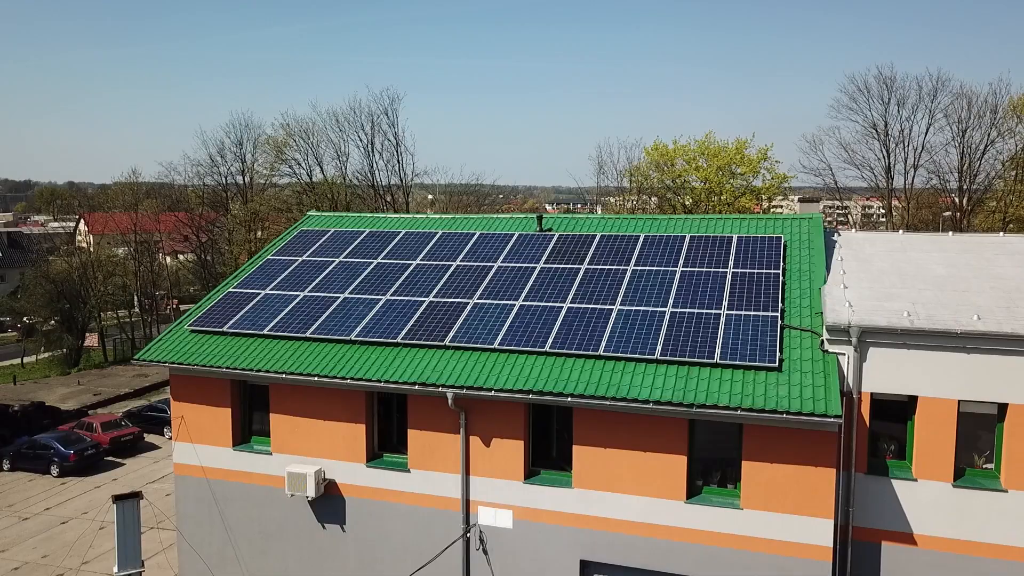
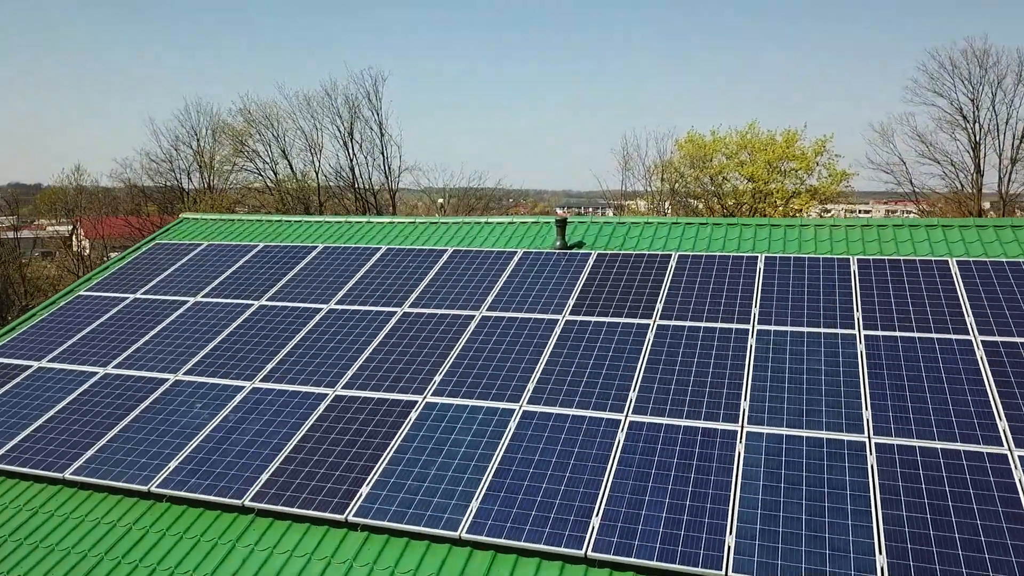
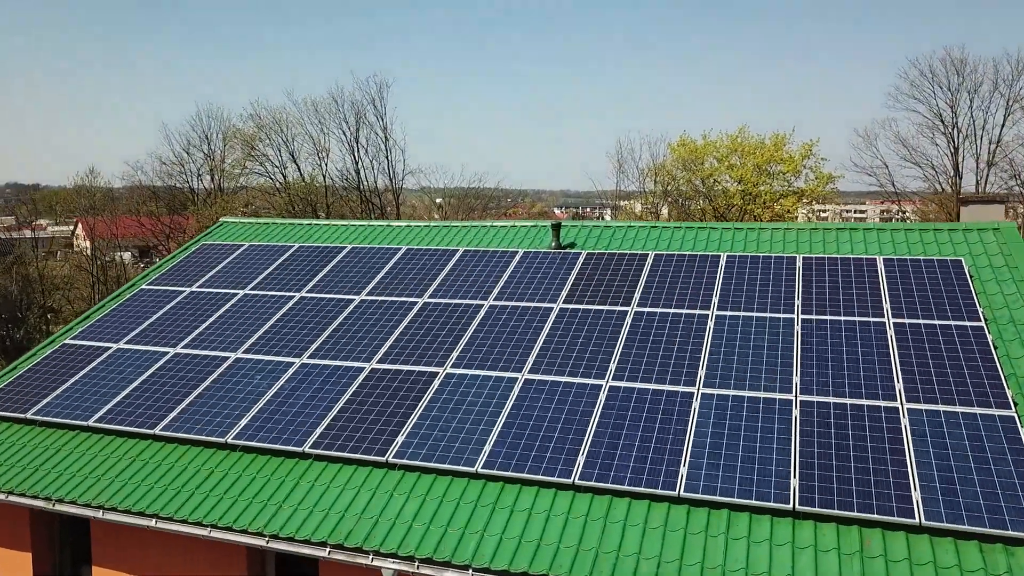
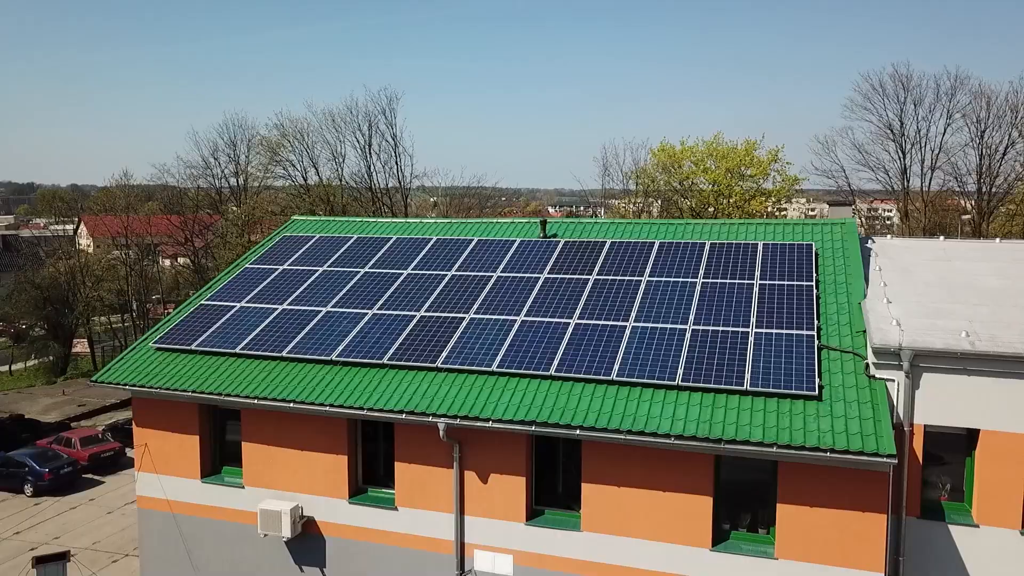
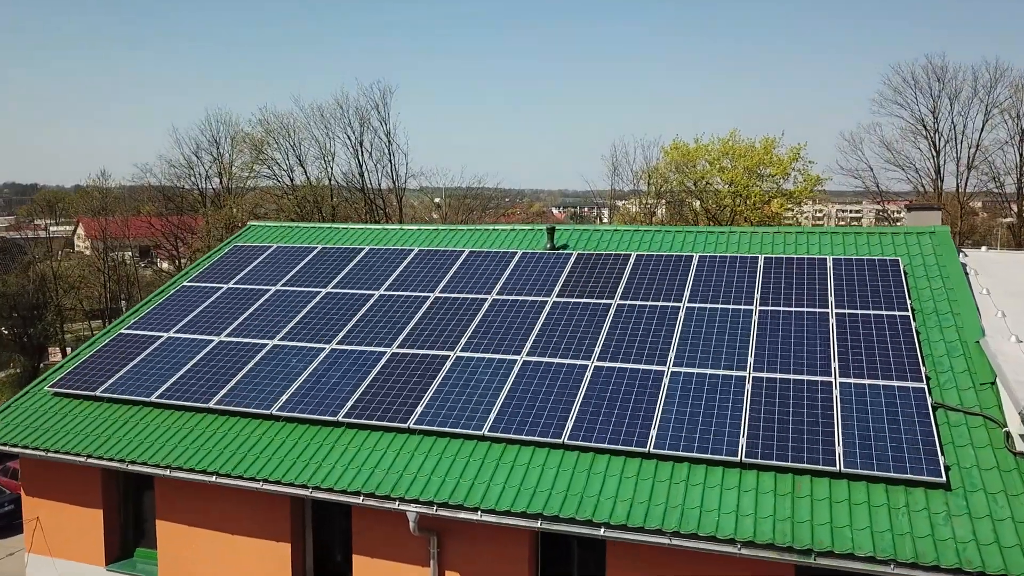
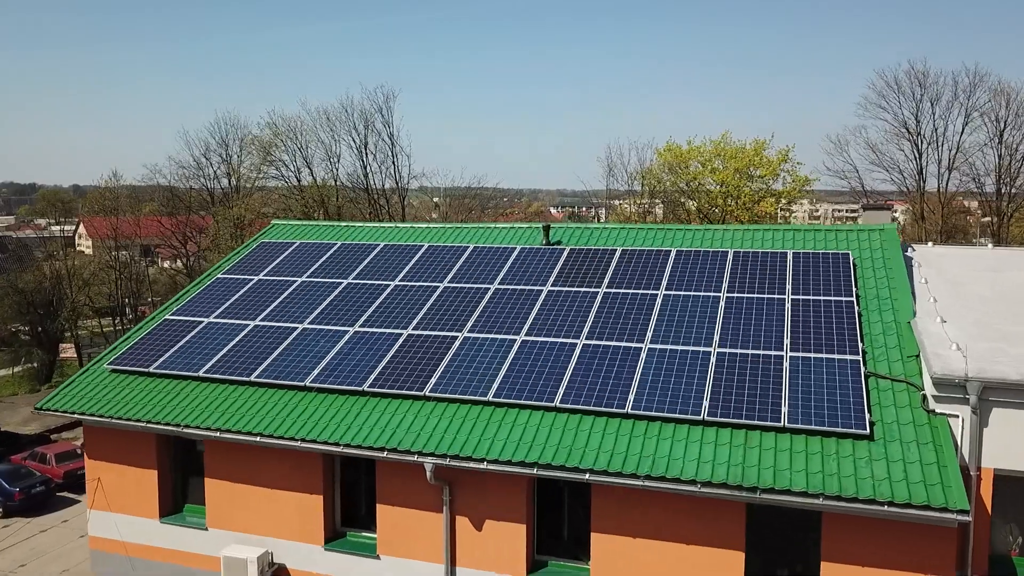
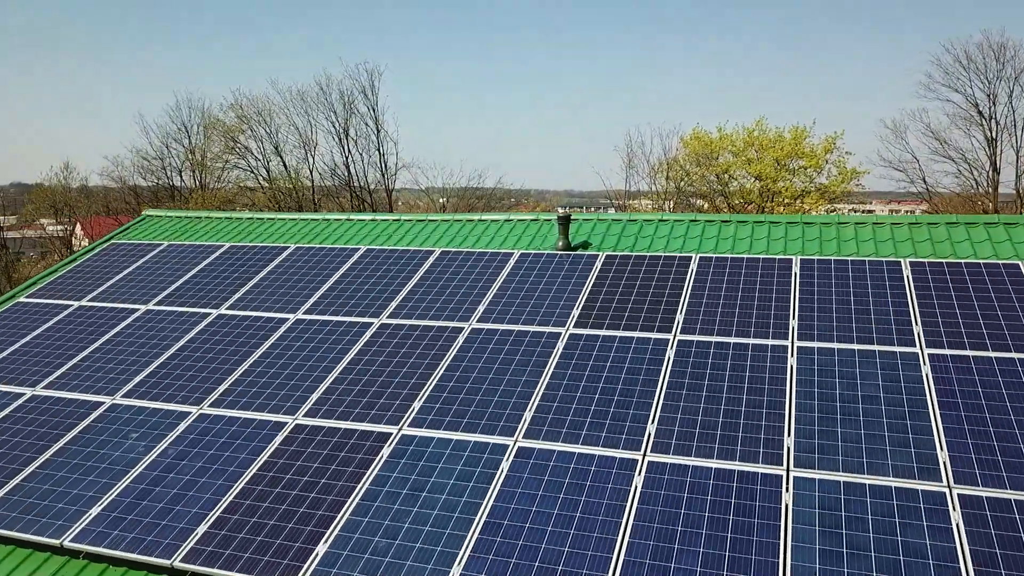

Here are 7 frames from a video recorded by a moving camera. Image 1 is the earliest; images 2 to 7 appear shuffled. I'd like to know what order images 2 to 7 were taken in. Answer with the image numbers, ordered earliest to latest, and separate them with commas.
4, 6, 5, 3, 2, 7
